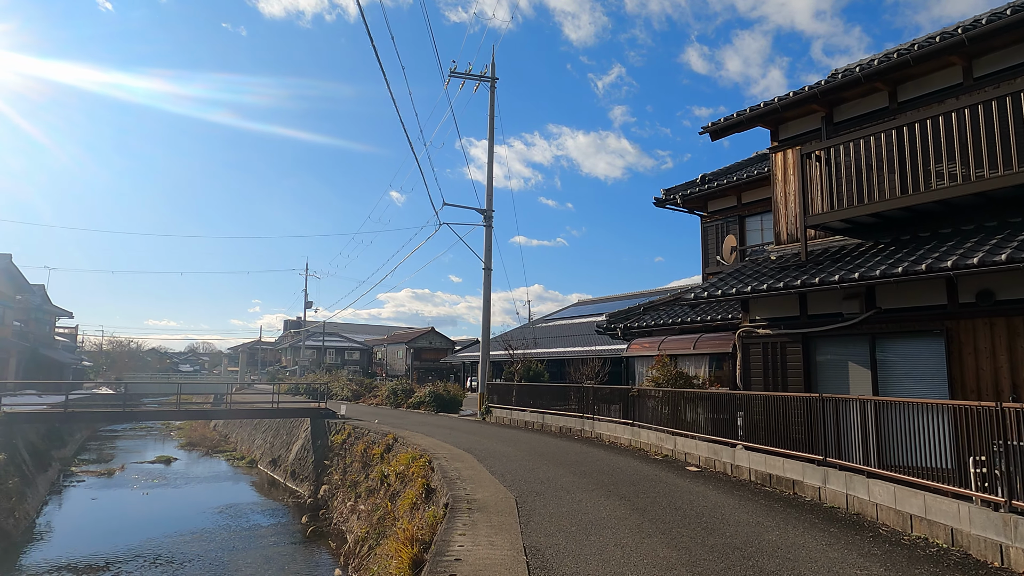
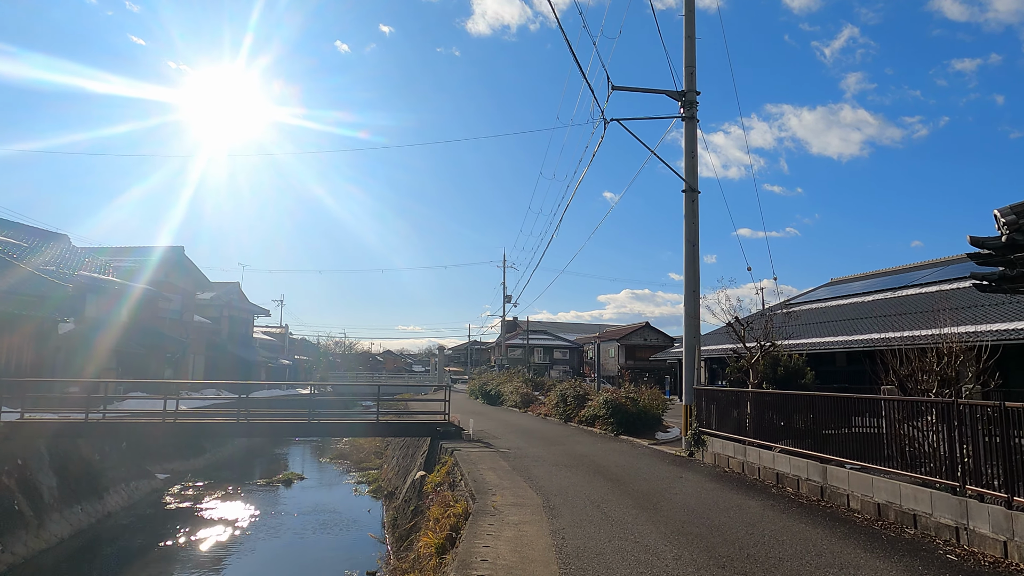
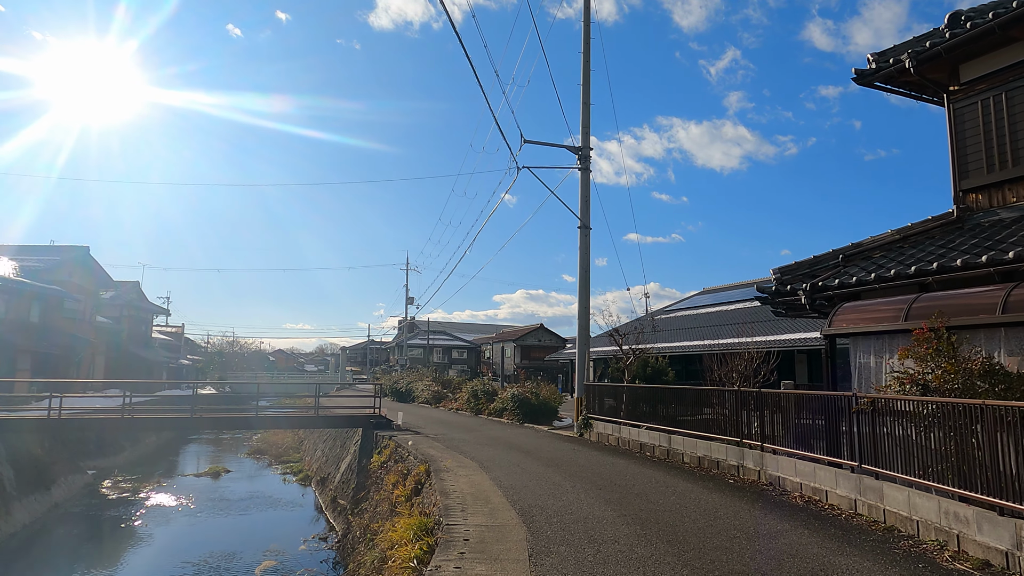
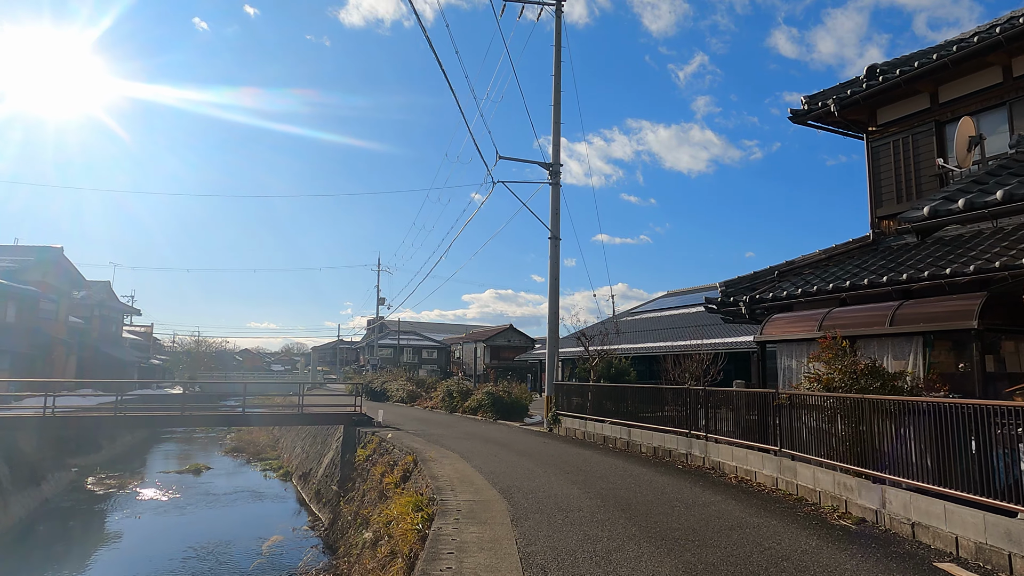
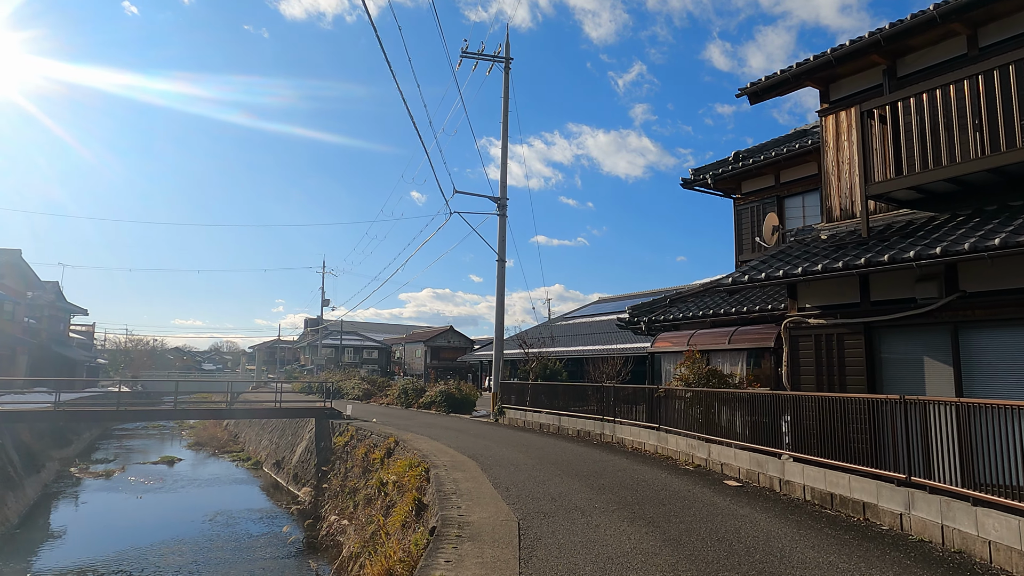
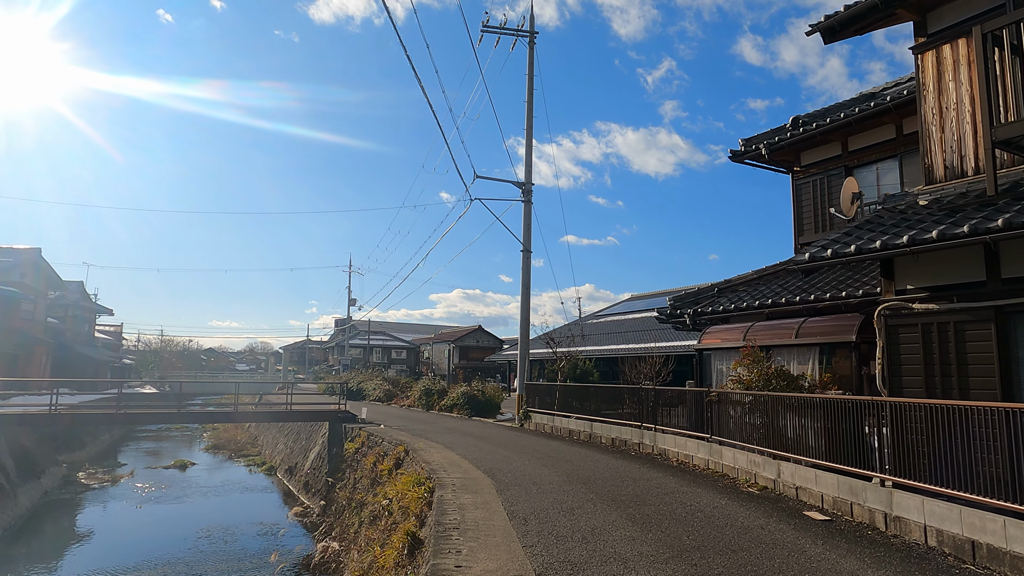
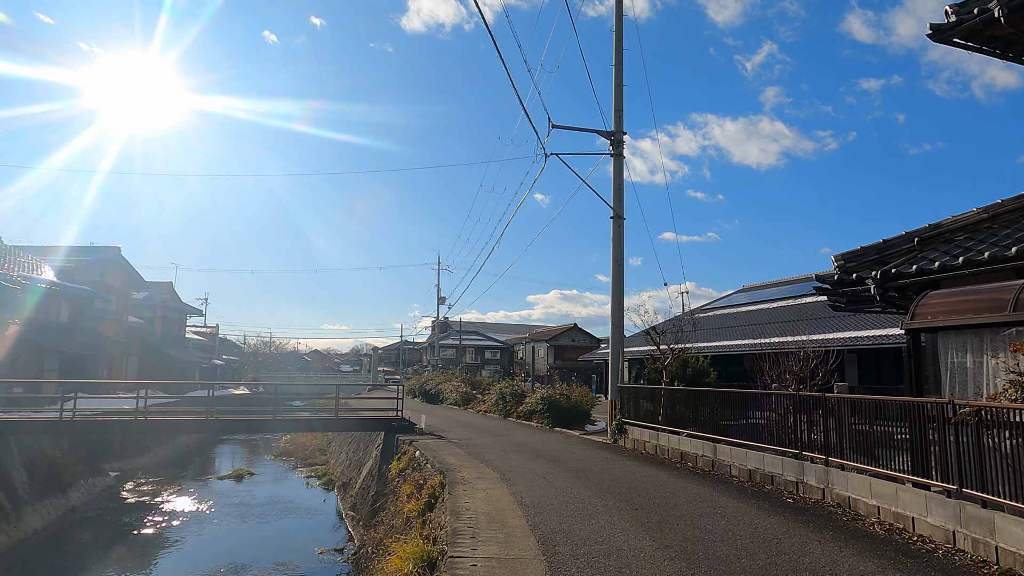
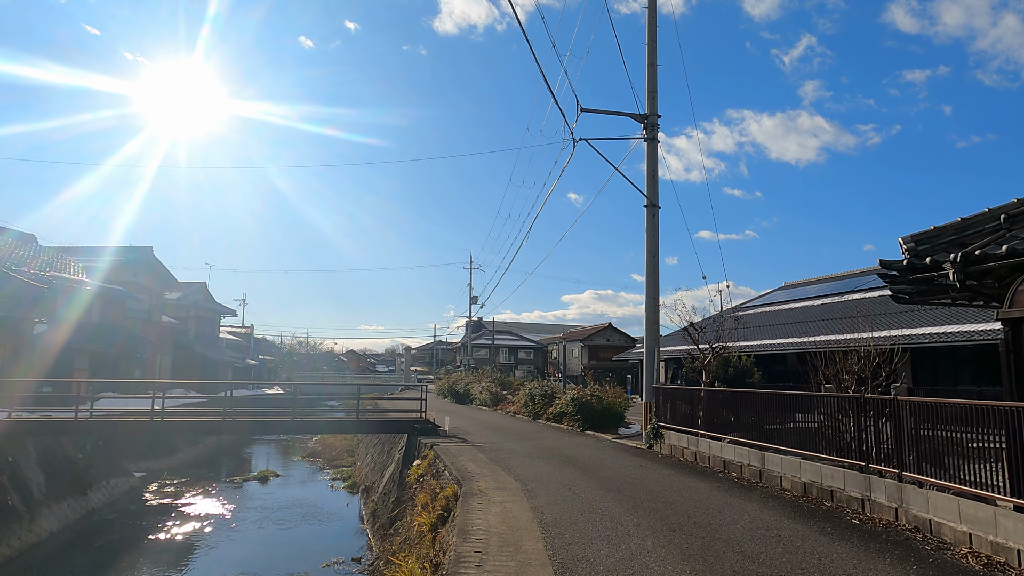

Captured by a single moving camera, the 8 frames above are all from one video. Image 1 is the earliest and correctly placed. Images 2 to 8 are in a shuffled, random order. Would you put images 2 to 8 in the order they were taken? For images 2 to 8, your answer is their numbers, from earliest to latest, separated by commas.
5, 6, 4, 3, 7, 8, 2
